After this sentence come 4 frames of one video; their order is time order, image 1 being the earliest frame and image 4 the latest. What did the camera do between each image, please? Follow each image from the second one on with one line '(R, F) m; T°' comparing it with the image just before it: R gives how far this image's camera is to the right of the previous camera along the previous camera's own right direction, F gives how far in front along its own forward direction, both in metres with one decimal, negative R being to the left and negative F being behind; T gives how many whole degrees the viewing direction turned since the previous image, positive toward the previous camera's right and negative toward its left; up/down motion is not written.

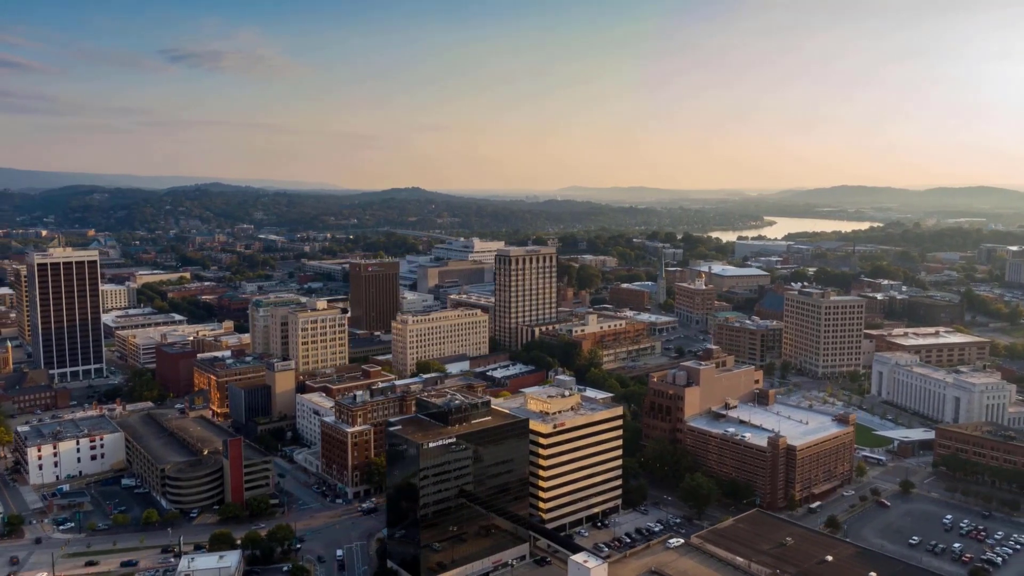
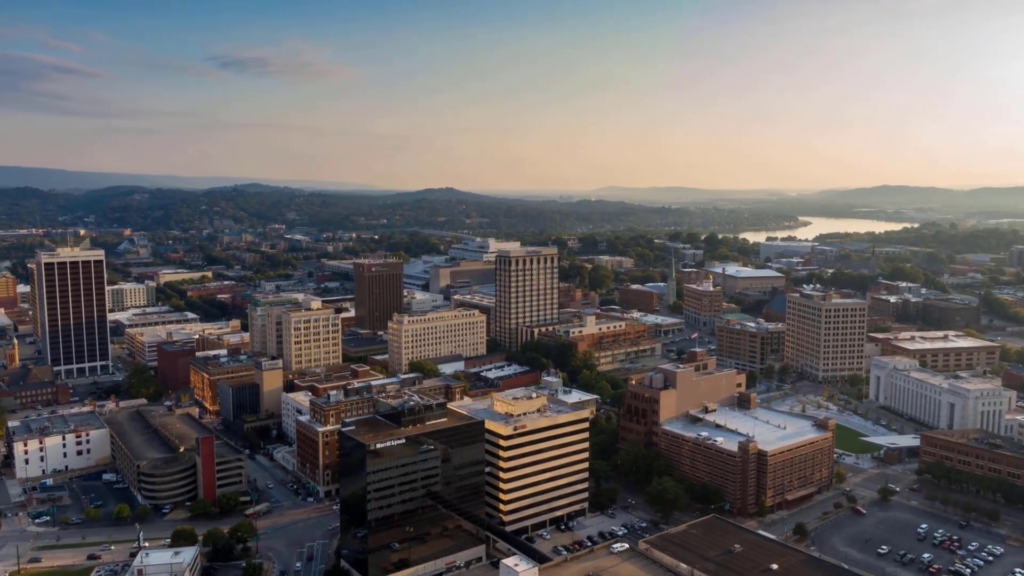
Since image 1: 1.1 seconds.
(+3.8, +0.2) m; -3°
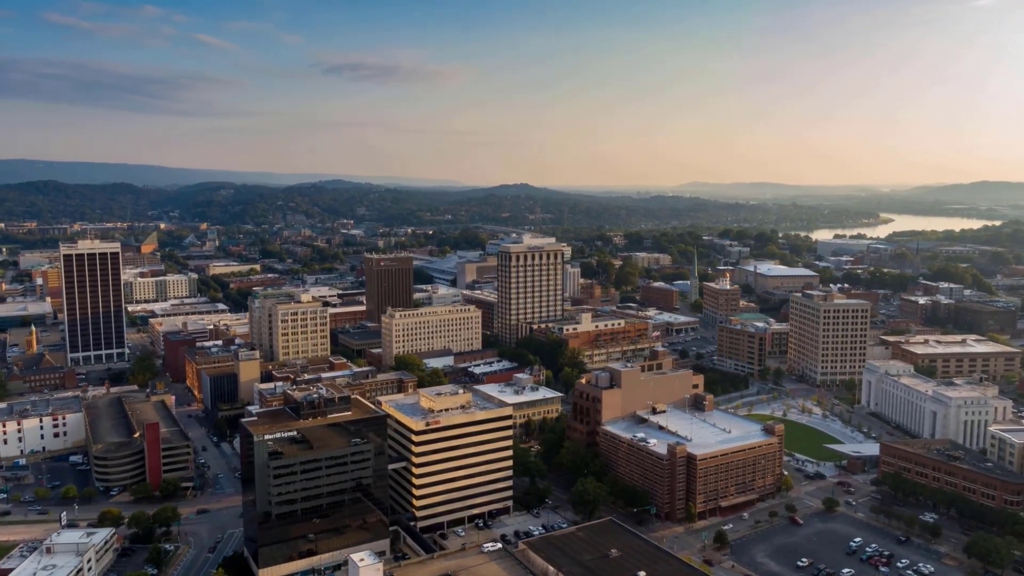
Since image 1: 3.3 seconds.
(+8.4, +0.7) m; -6°
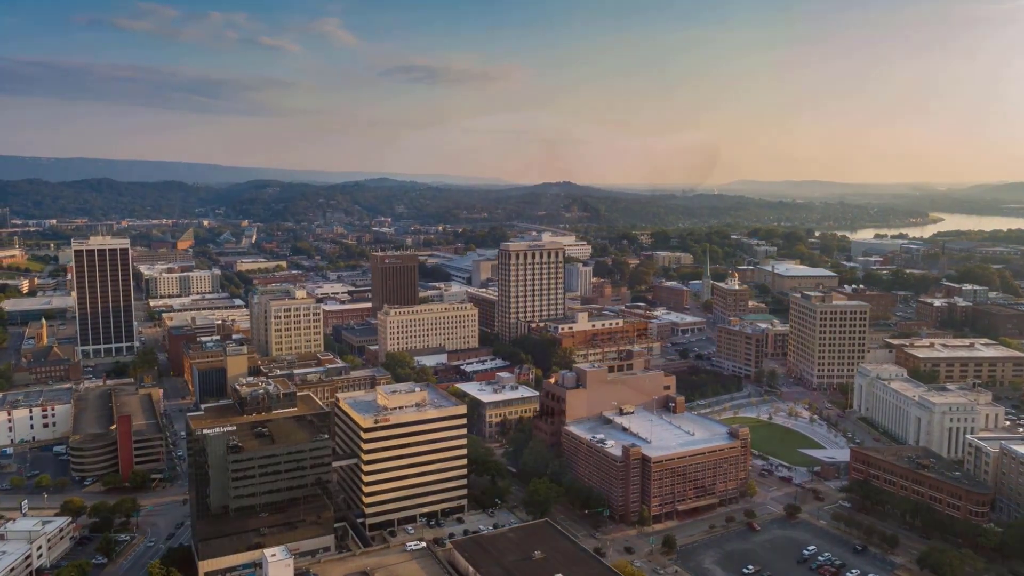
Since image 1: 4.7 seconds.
(+4.9, +0.3) m; -3°
